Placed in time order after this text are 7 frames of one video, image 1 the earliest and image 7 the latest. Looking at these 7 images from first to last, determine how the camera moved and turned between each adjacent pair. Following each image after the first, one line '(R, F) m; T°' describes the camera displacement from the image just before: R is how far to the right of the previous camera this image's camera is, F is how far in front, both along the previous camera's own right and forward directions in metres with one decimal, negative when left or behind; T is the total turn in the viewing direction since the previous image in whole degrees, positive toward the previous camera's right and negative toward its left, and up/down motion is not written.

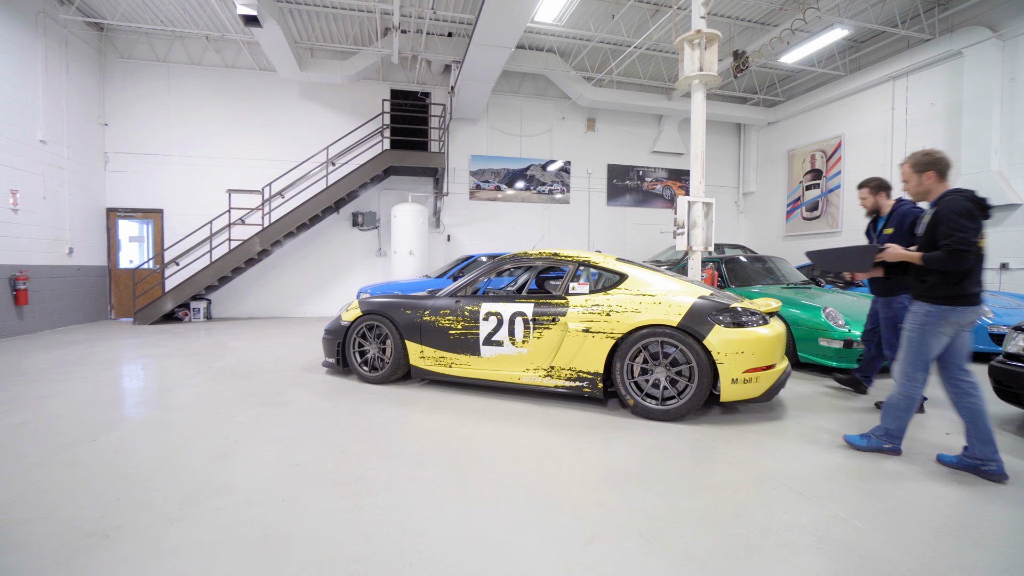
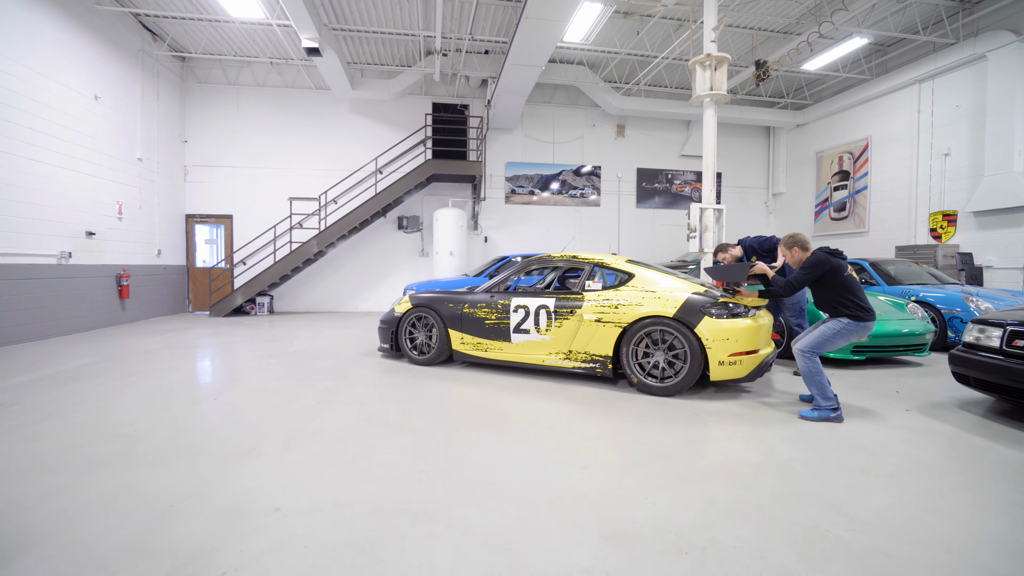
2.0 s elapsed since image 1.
(+0.1, -0.6) m; -4°
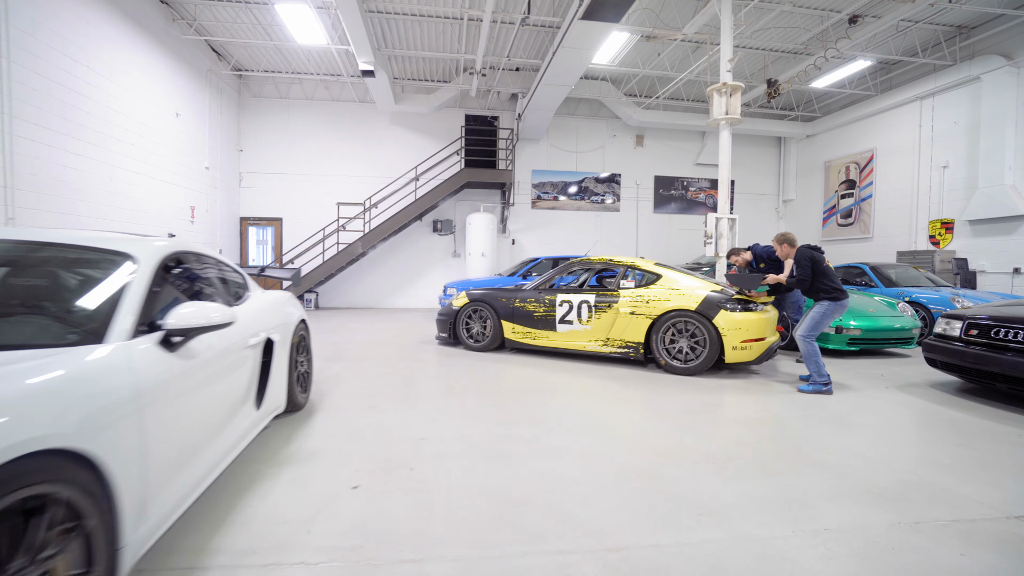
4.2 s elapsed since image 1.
(-0.3, -0.7) m; -1°
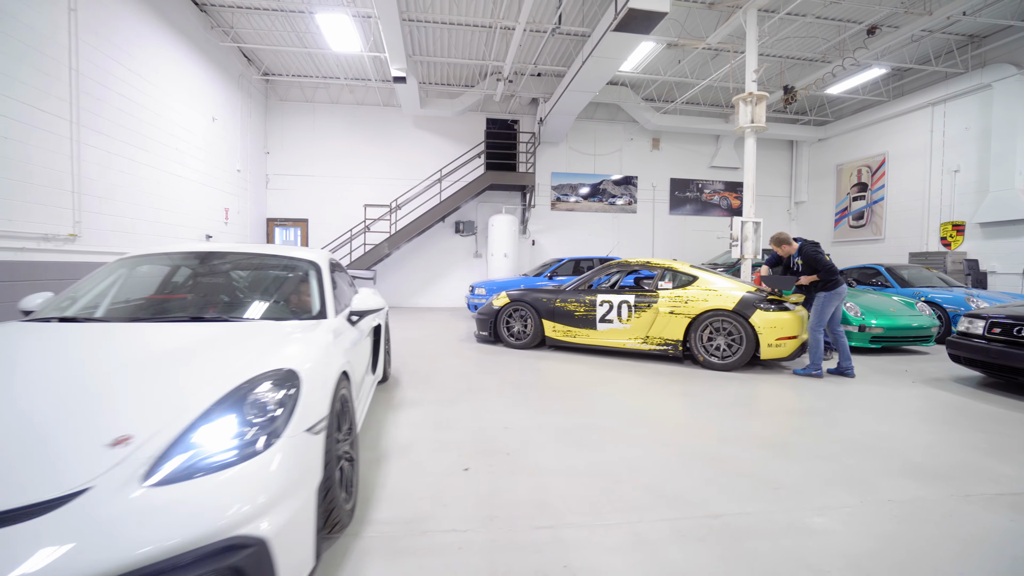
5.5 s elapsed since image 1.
(-0.4, -0.2) m; 0°
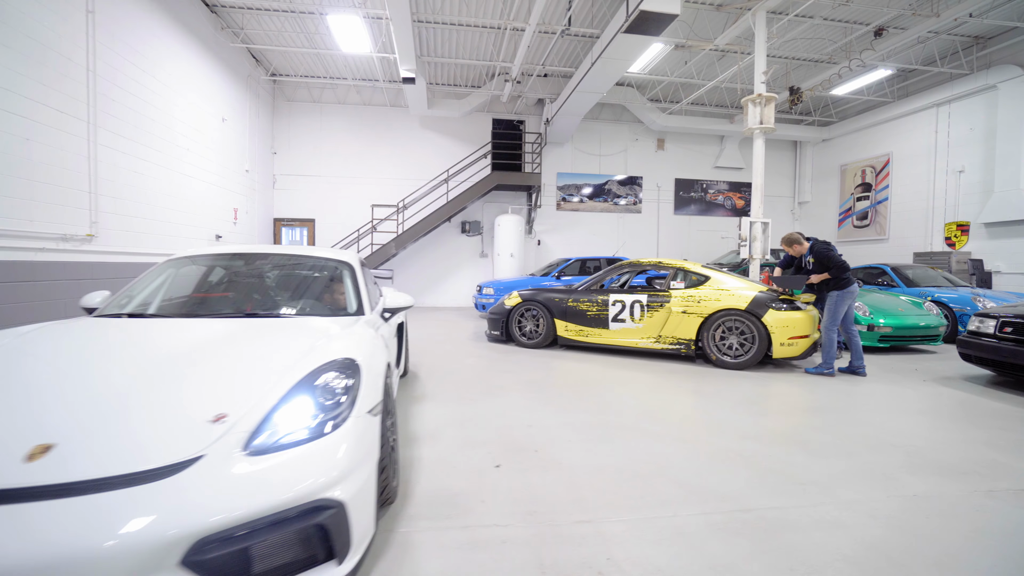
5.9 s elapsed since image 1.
(-0.1, 0.0) m; 0°
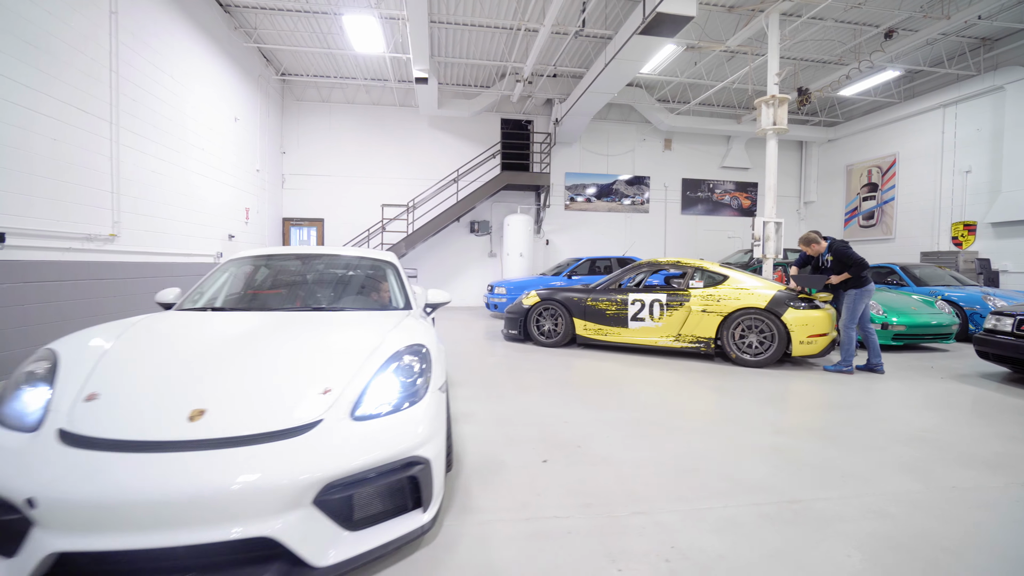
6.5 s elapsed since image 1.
(-0.2, 0.0) m; 0°
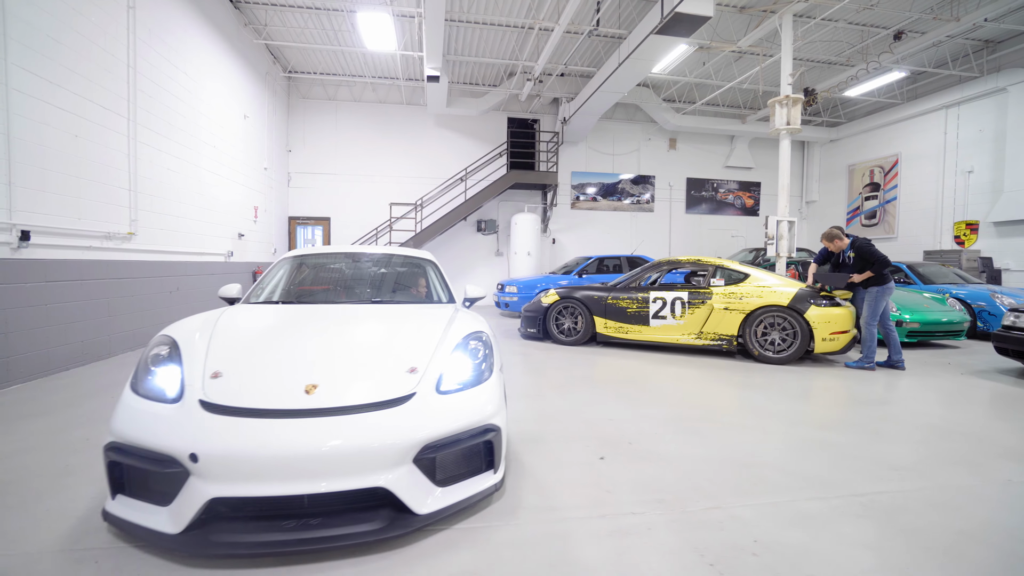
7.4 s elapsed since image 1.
(-0.3, 0.0) m; +1°
